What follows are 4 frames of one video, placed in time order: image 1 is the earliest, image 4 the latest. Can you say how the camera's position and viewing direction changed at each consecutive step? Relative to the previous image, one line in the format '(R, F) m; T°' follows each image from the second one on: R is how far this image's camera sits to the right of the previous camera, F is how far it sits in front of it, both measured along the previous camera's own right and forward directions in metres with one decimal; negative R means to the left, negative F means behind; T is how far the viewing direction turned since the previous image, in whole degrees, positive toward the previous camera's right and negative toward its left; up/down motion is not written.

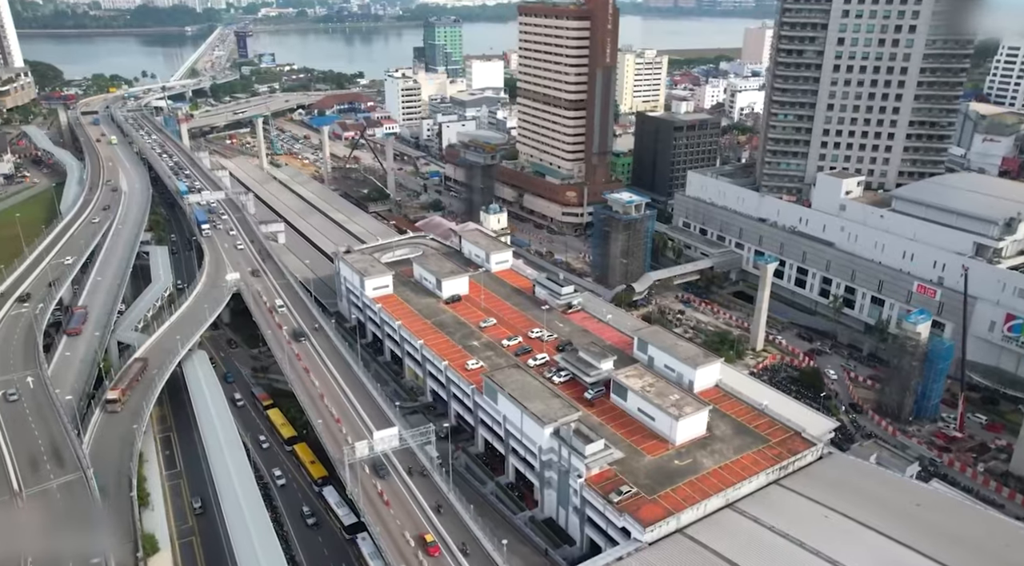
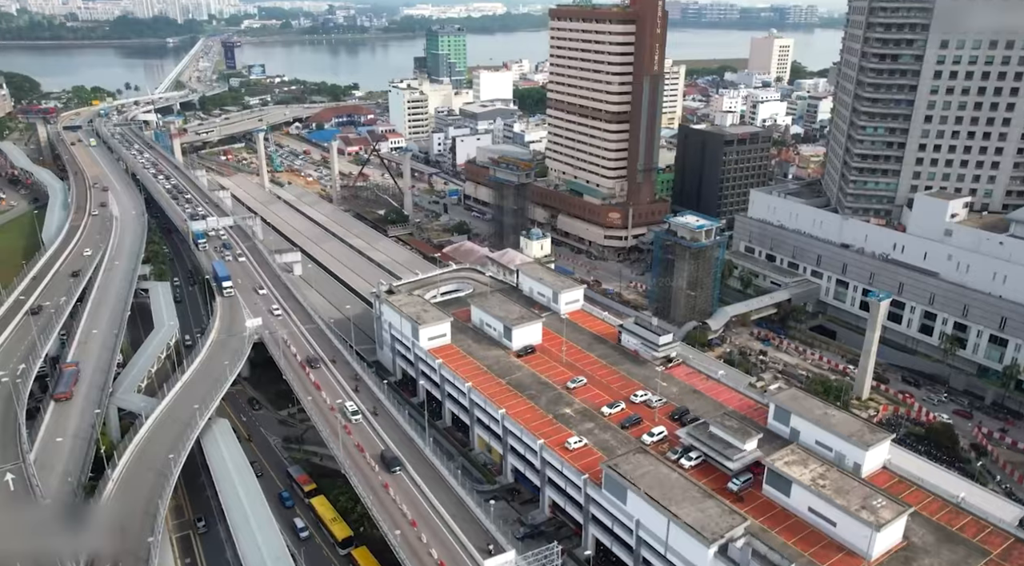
(-5.0, +7.7) m; +1°
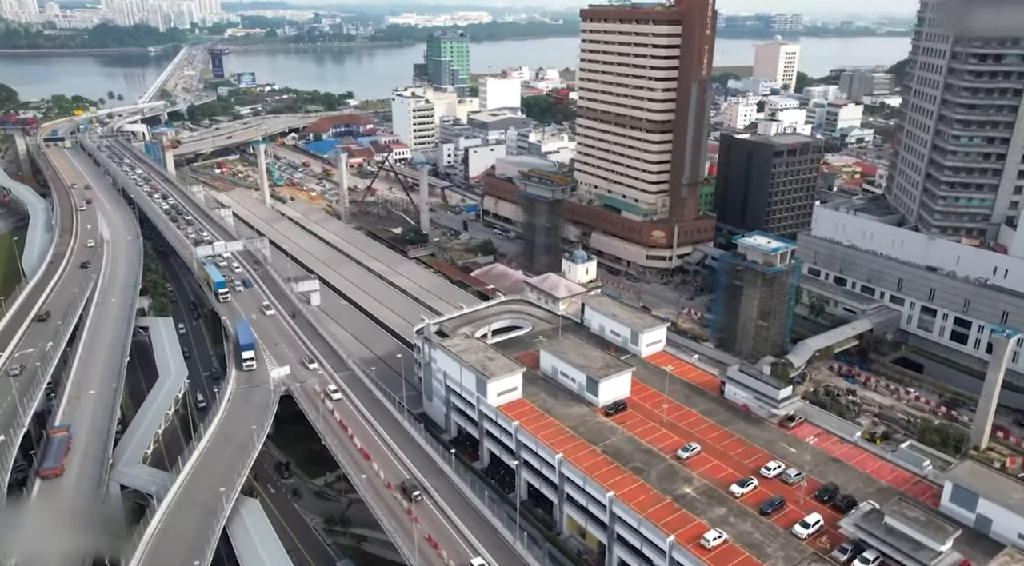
(-4.2, +6.5) m; +1°
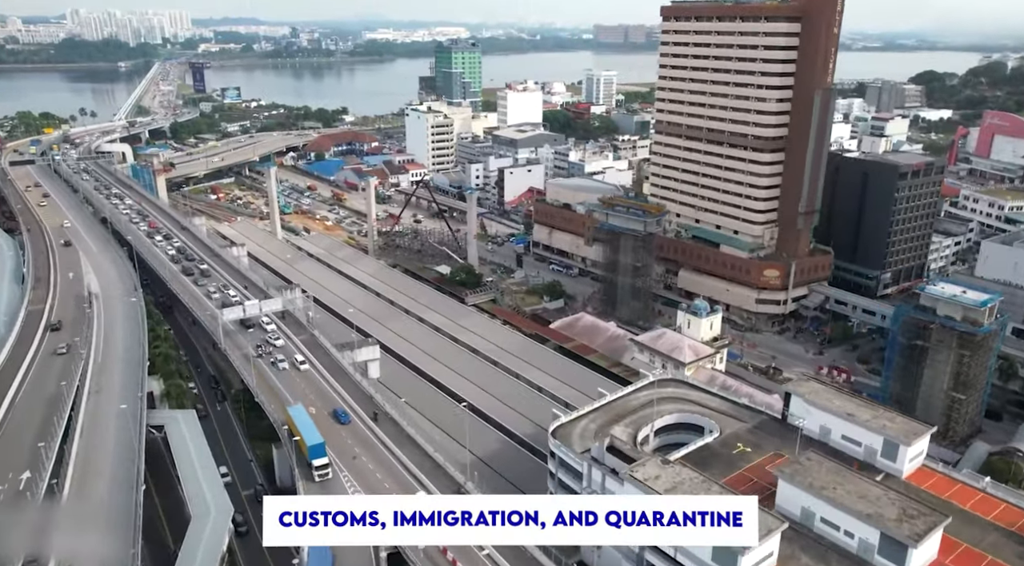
(-7.4, +11.7) m; +2°
